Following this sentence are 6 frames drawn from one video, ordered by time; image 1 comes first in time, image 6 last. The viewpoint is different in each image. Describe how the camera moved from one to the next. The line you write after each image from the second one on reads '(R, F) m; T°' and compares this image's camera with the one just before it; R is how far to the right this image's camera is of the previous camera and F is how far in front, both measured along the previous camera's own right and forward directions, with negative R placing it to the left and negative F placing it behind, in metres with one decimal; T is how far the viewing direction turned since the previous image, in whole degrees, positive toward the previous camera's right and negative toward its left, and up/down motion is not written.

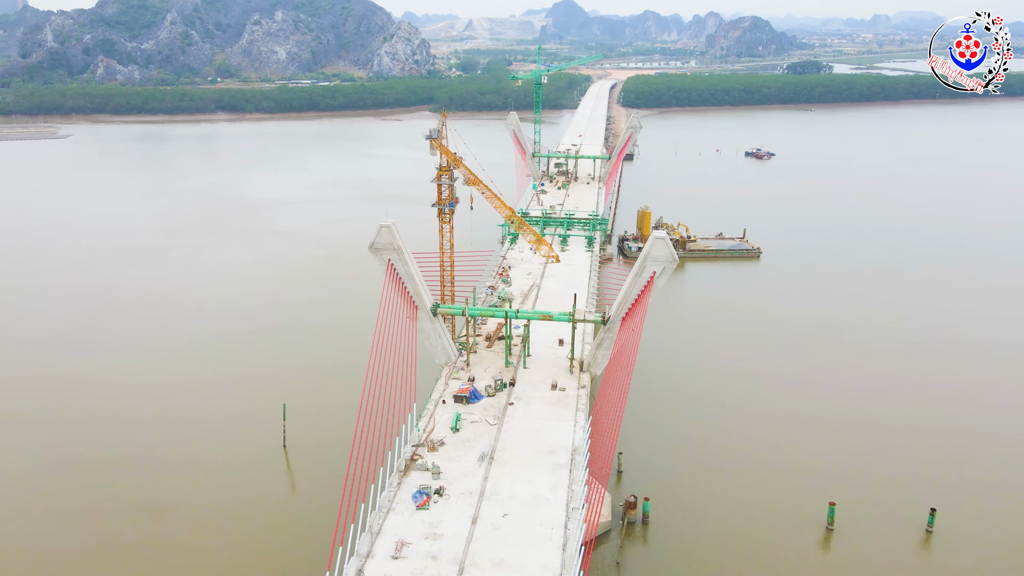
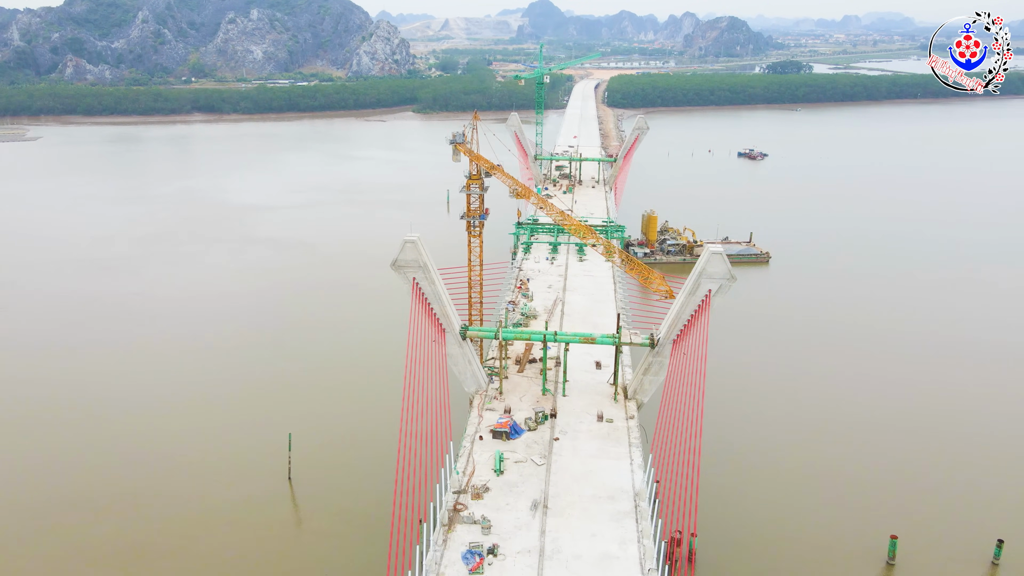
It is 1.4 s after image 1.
(-1.0, +1.3) m; +2°
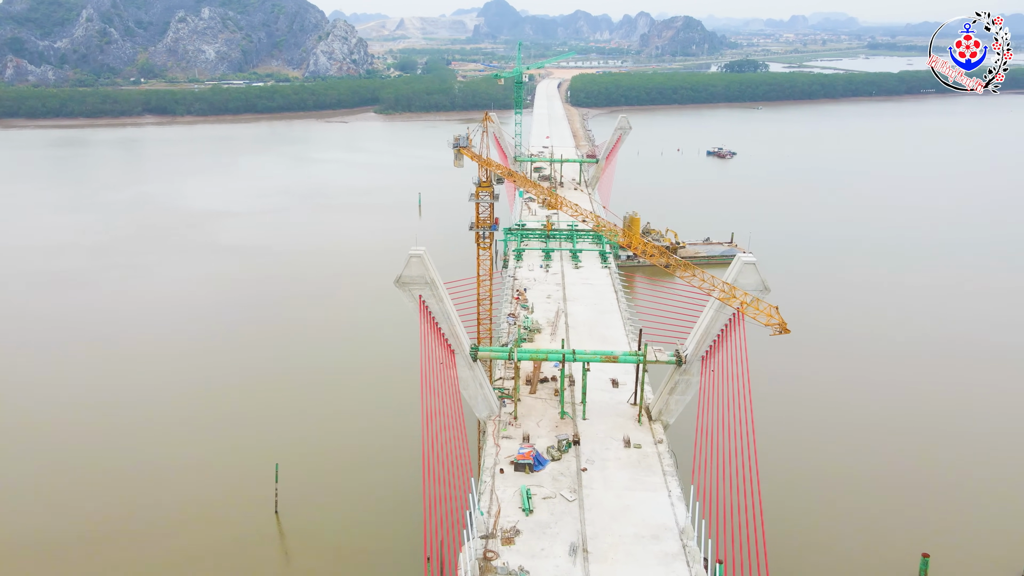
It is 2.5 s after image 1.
(-0.8, +1.0) m; +3°
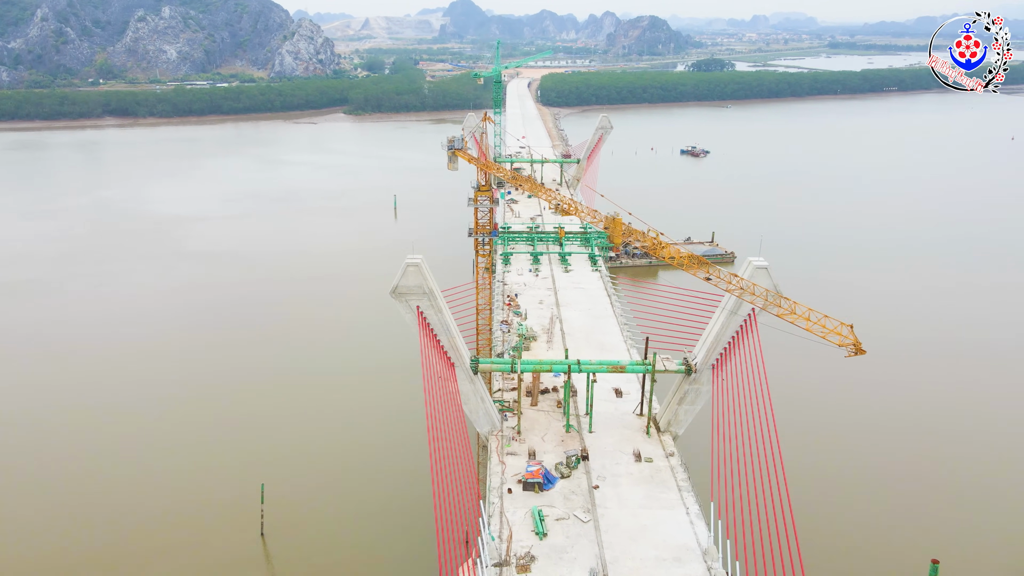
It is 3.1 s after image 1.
(-0.5, +0.5) m; +2°
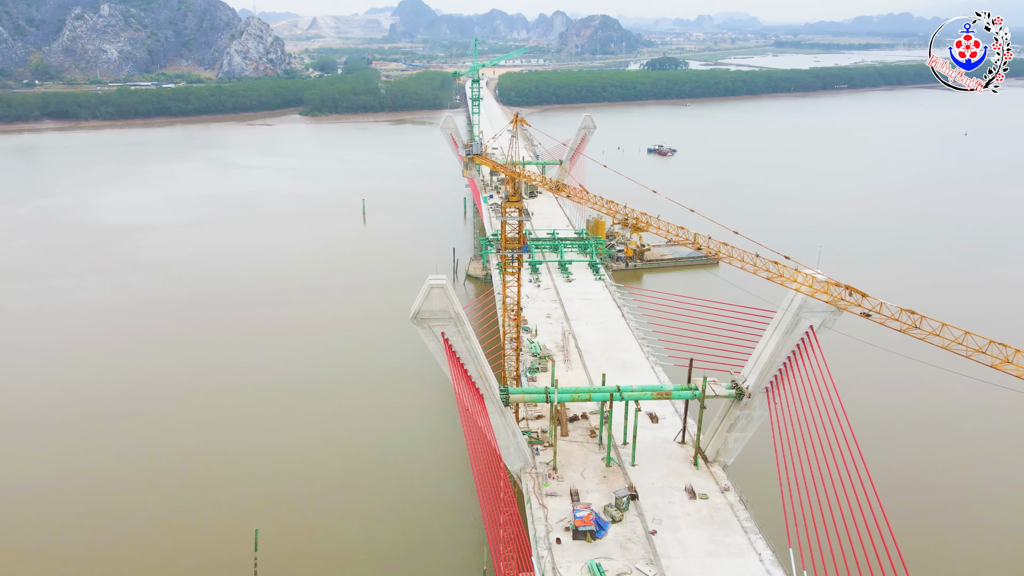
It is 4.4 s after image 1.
(-1.0, +1.2) m; +4°
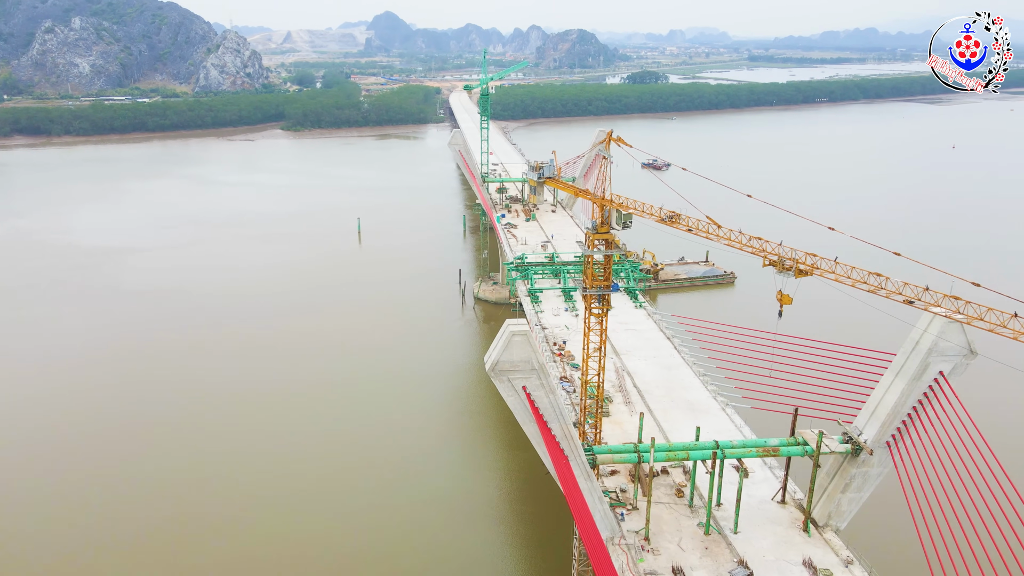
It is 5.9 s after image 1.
(-1.2, +1.3) m; +2°
